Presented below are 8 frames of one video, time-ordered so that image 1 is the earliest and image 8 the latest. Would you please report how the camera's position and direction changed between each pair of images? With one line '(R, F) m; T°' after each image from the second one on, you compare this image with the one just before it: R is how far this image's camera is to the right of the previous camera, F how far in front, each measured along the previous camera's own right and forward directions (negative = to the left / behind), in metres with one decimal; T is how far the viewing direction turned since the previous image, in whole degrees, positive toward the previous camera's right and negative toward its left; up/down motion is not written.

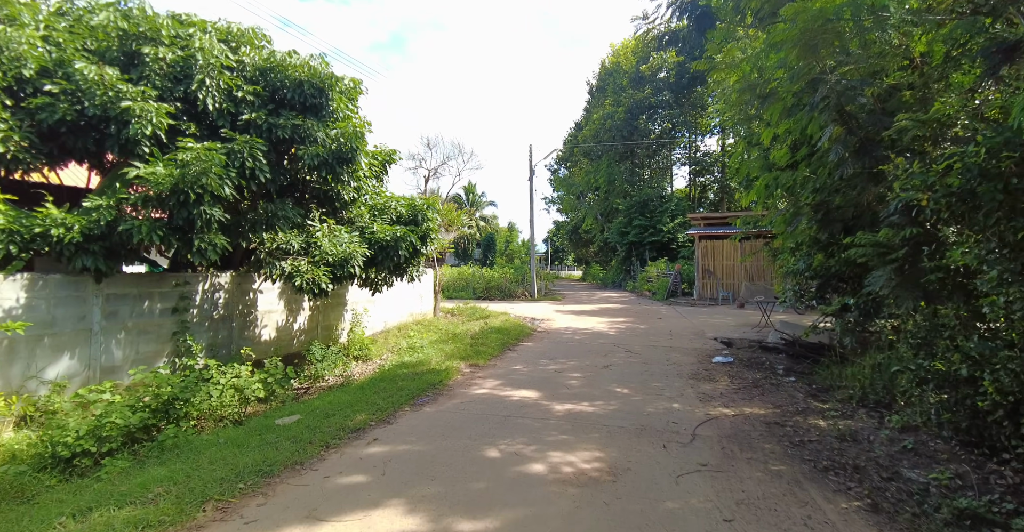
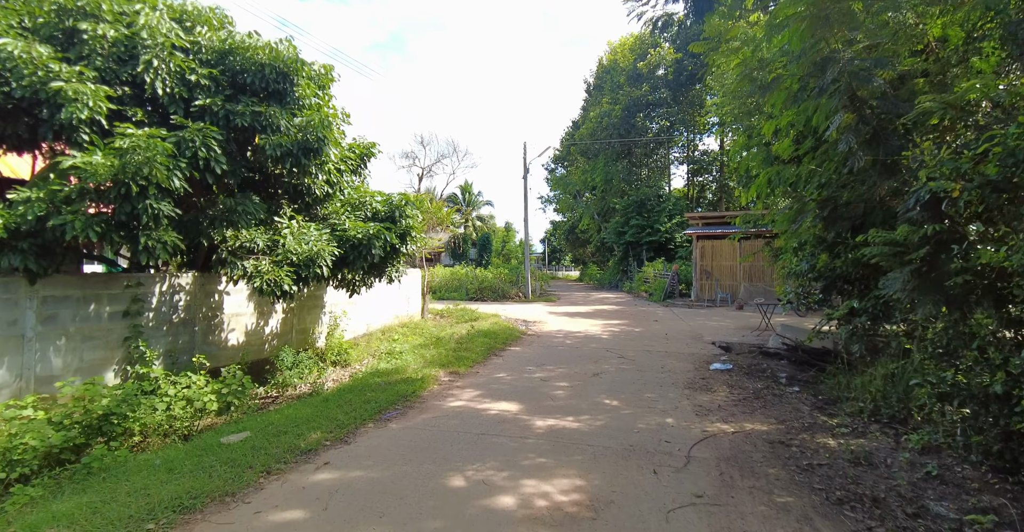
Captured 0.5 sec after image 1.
(+0.2, +0.5) m; 0°
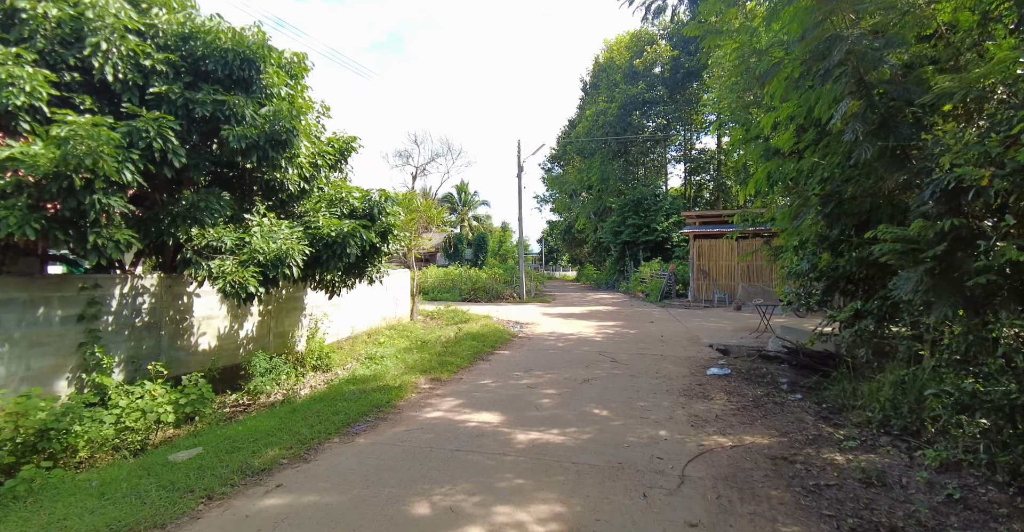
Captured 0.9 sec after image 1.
(+0.2, +0.4) m; 0°
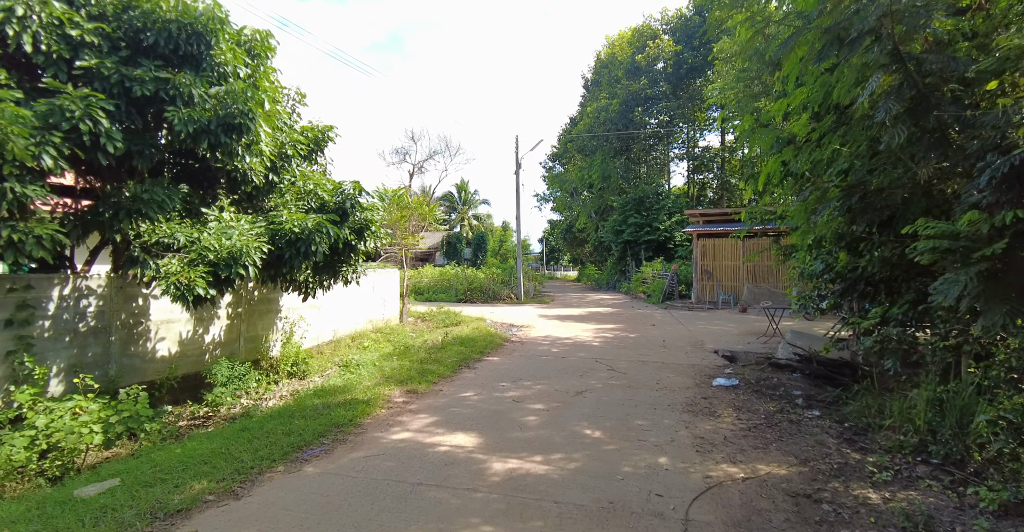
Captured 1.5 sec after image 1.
(+0.2, +0.6) m; 0°
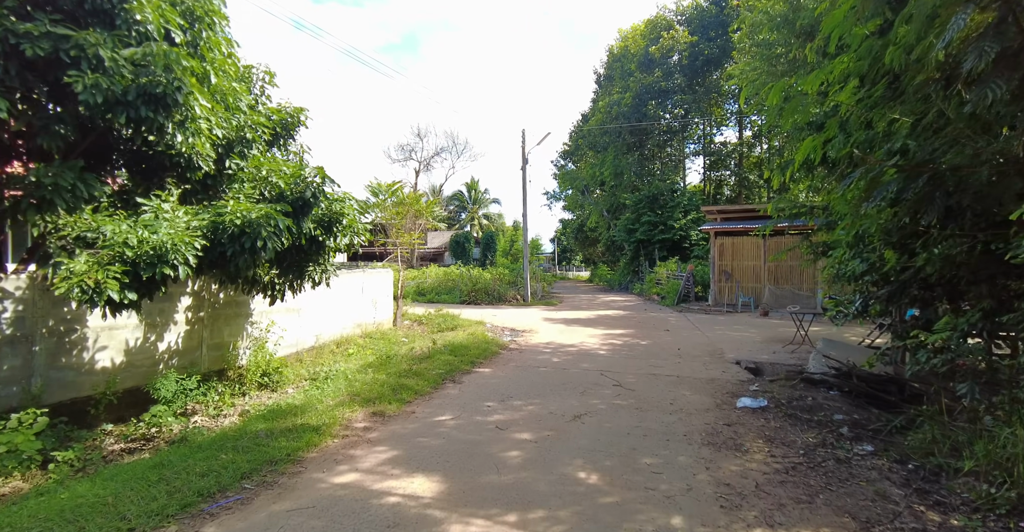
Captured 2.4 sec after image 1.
(+0.3, +0.9) m; -1°
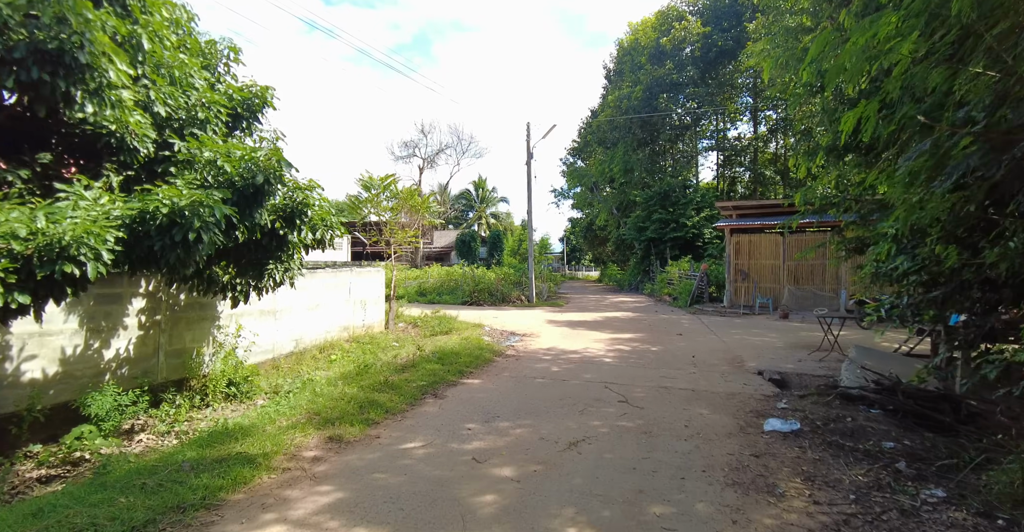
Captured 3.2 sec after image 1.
(+0.2, +0.8) m; -1°
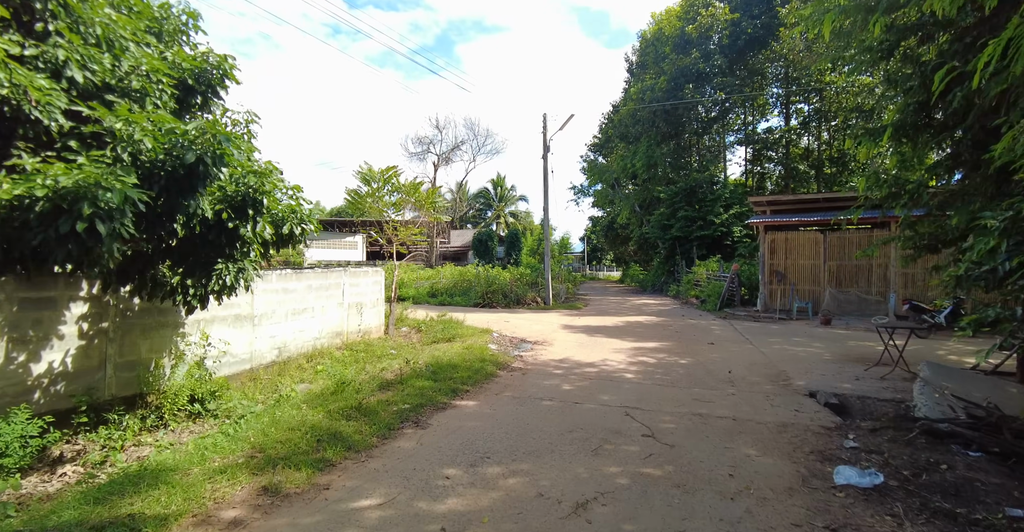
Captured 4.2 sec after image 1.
(+0.2, +1.0) m; -2°
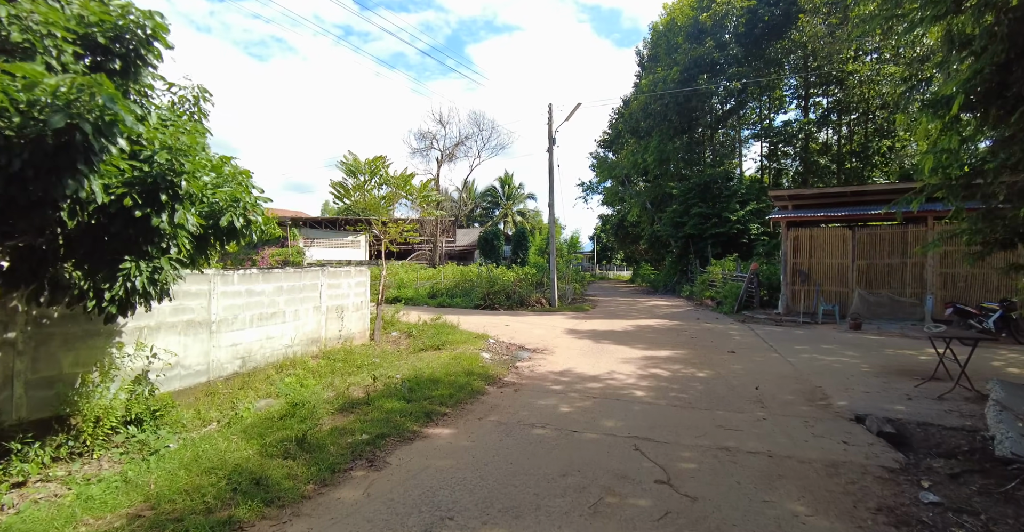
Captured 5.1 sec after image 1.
(+0.2, +1.0) m; -1°
